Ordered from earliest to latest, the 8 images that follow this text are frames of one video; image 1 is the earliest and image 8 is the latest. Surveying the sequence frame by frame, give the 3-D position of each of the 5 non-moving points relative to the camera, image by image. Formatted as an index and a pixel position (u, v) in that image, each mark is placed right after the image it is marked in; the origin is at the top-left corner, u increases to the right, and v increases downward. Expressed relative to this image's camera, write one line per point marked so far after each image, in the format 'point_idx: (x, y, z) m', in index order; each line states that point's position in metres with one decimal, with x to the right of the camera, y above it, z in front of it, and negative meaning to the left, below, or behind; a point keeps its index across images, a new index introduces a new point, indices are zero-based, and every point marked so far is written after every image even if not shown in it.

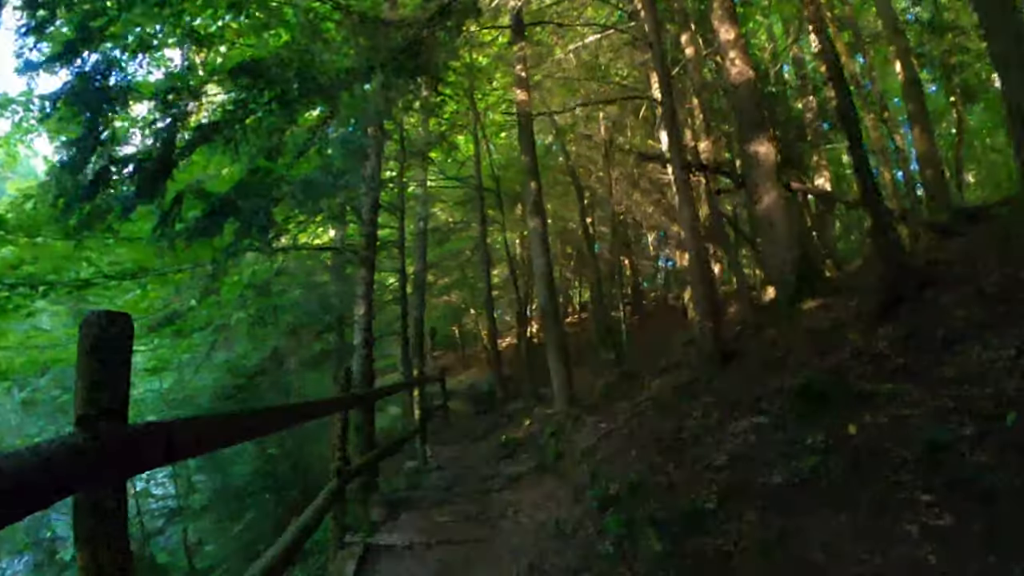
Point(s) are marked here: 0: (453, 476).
0: (-0.9, -2.7, +11.0) m
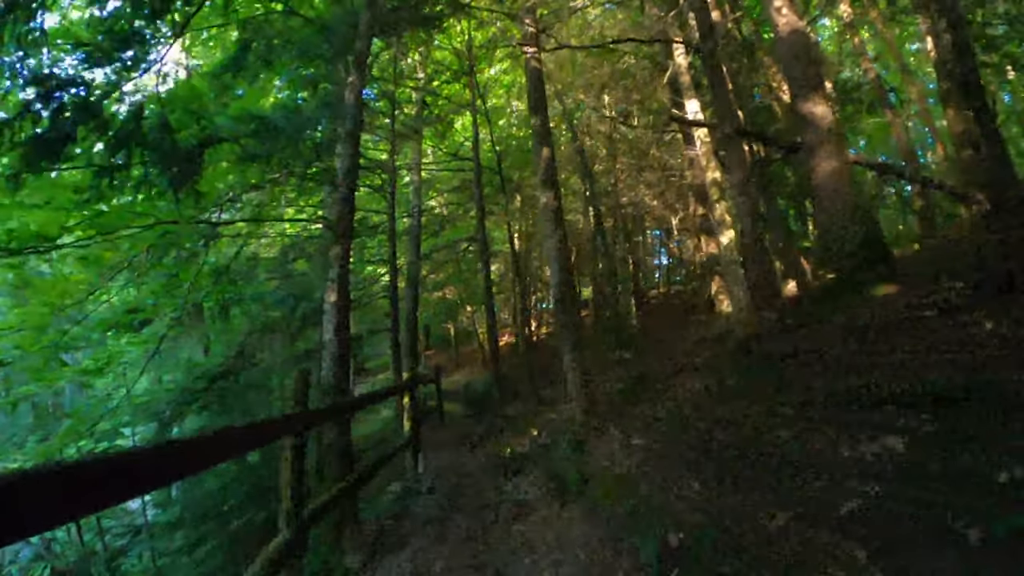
0: (-0.8, -2.5, +9.3) m
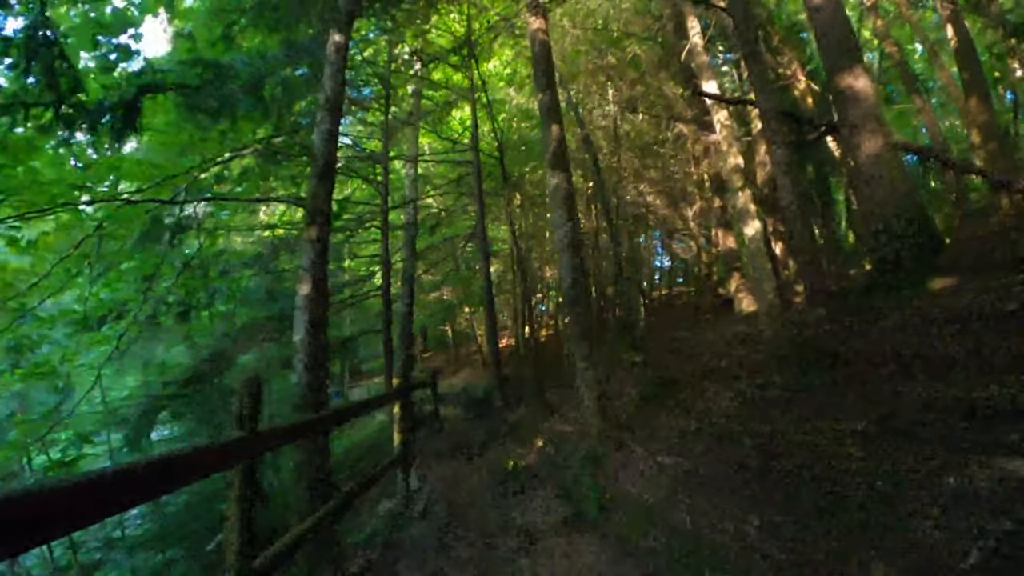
0: (-0.7, -2.5, +8.4) m
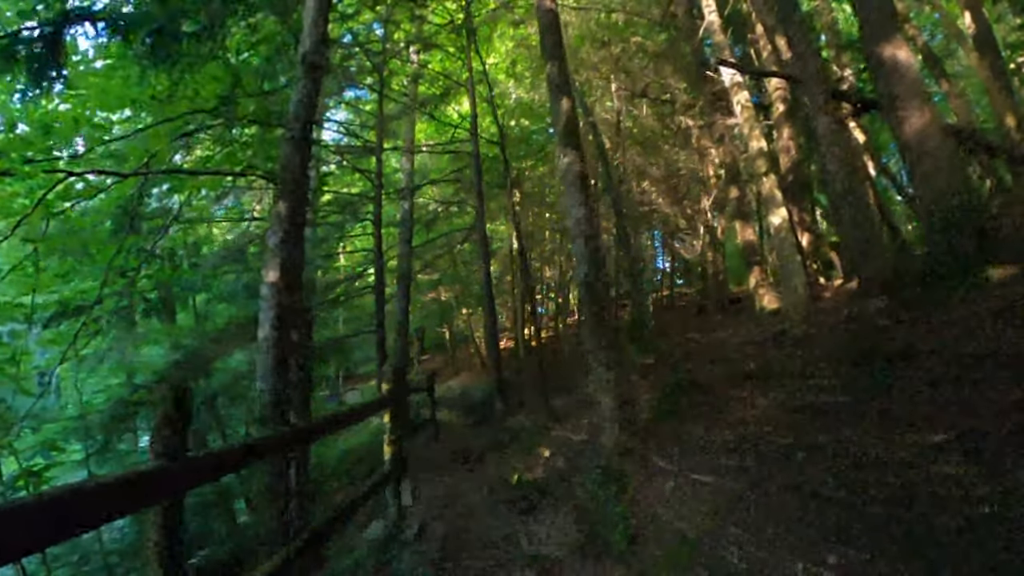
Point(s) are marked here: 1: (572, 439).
0: (-0.7, -2.4, +7.6) m
1: (+0.9, -2.1, +10.8) m
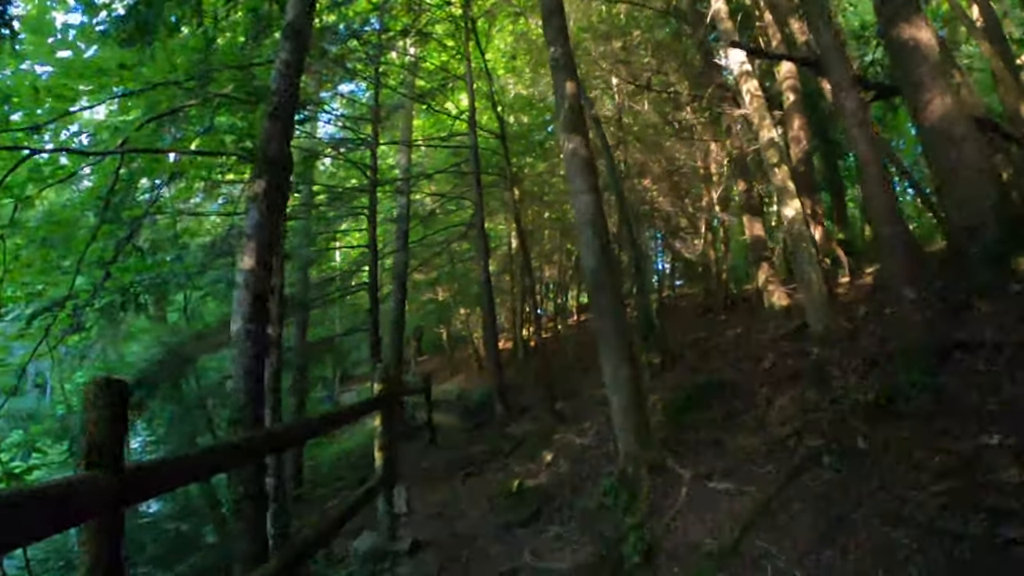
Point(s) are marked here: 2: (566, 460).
0: (-0.7, -2.4, +7.2) m
1: (+0.9, -2.1, +10.4) m
2: (+0.7, -2.2, +9.9) m
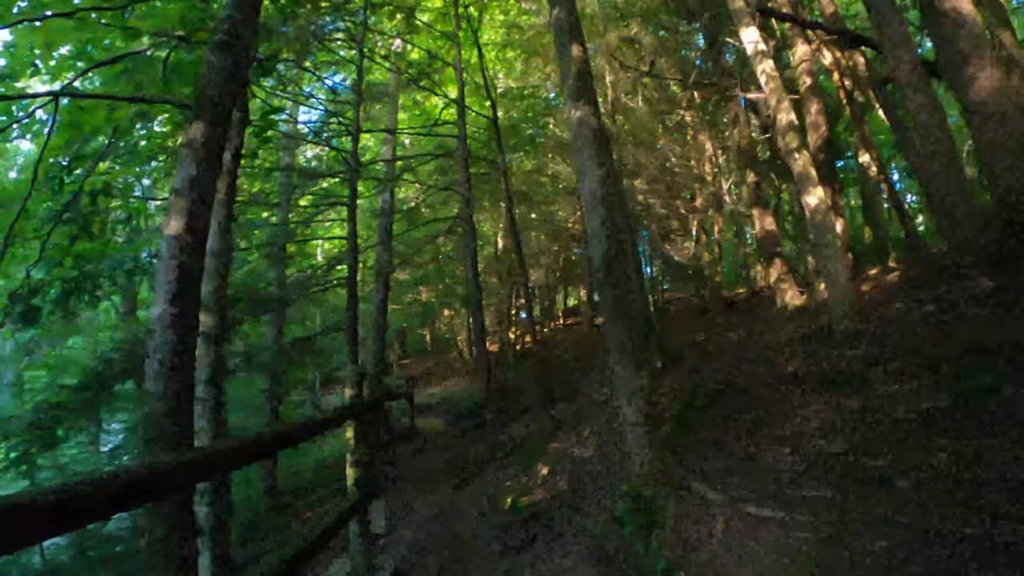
0: (-0.7, -2.3, +6.4) m
1: (+0.7, -2.1, +9.6) m
2: (+0.6, -2.1, +9.1) m
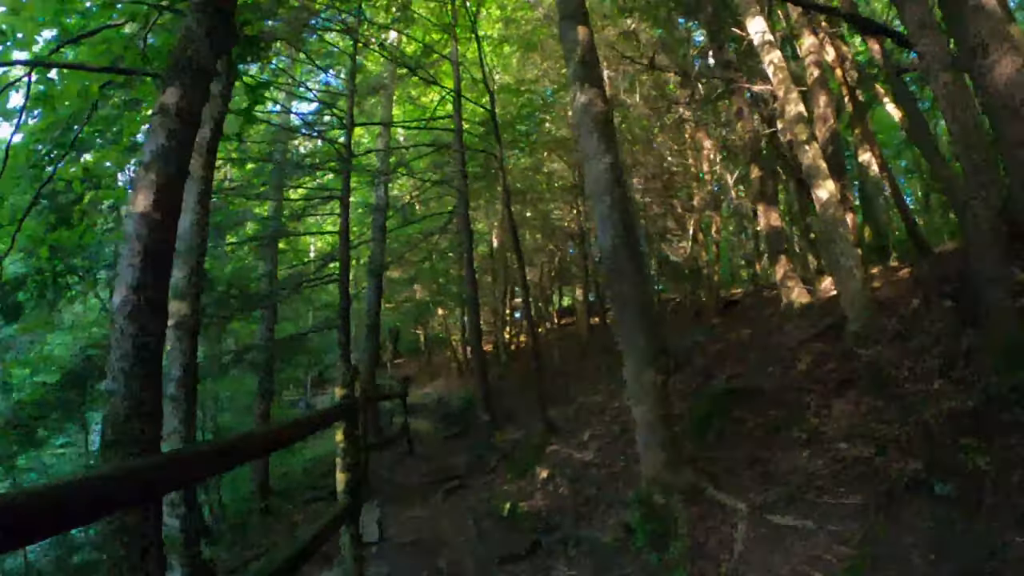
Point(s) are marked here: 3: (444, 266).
0: (-0.7, -2.3, +6.1) m
1: (+0.7, -2.0, +9.3) m
2: (+0.5, -2.1, +8.9) m
3: (-1.8, +0.6, +19.9) m
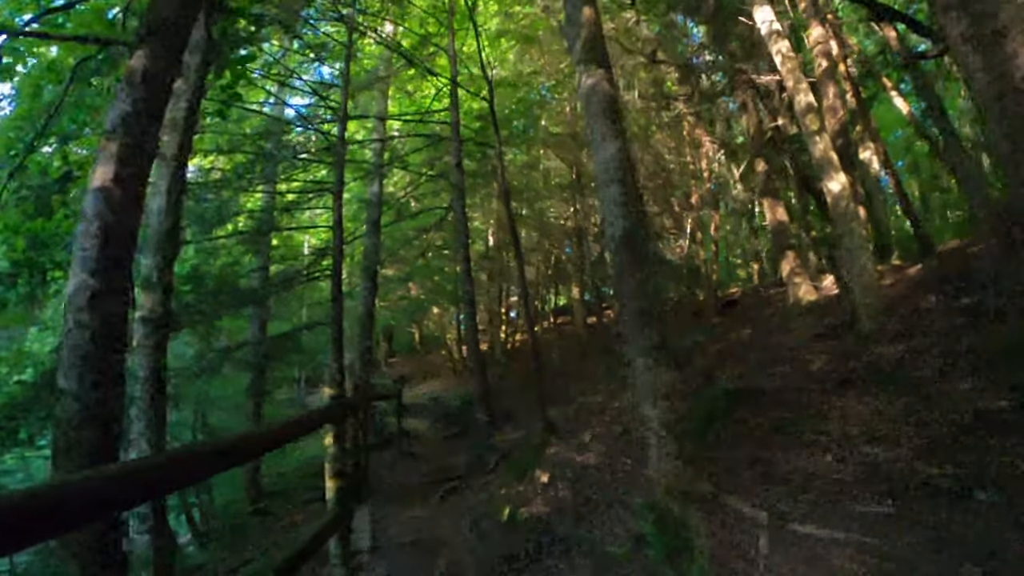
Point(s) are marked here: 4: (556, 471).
0: (-0.8, -2.2, +5.8) m
1: (+0.7, -2.0, +9.1) m
2: (+0.5, -2.0, +8.6) m
3: (-1.9, +0.6, +19.6) m
4: (+0.4, -2.0, +9.0) m
